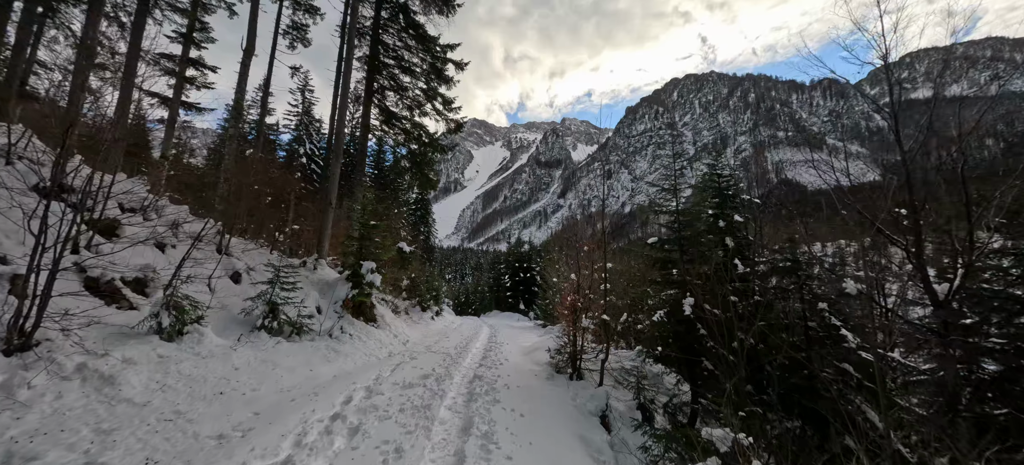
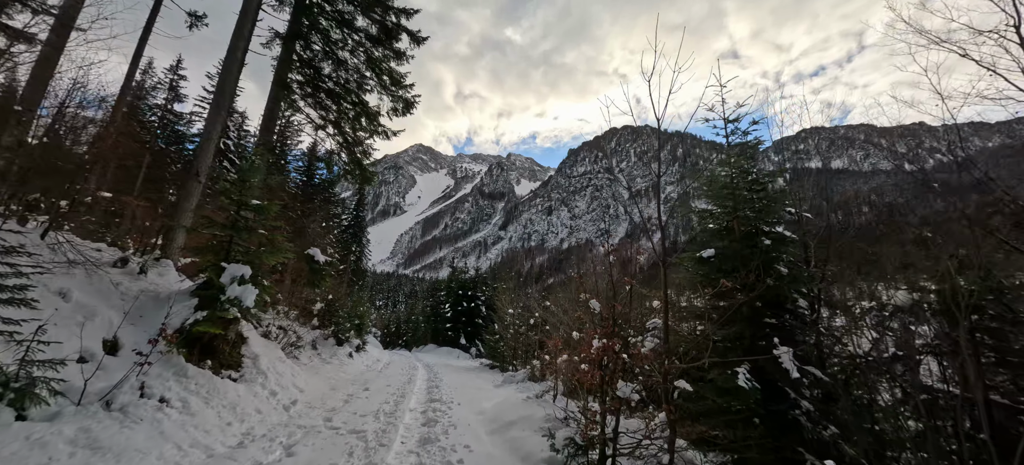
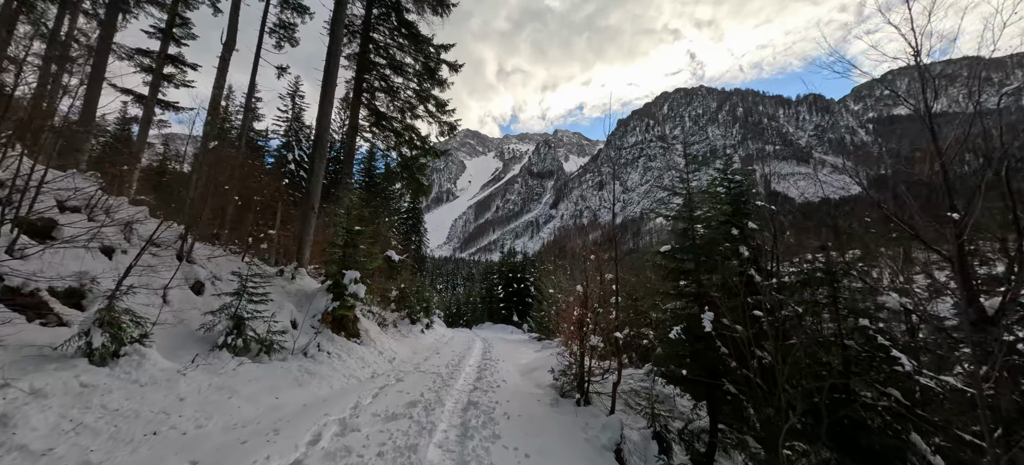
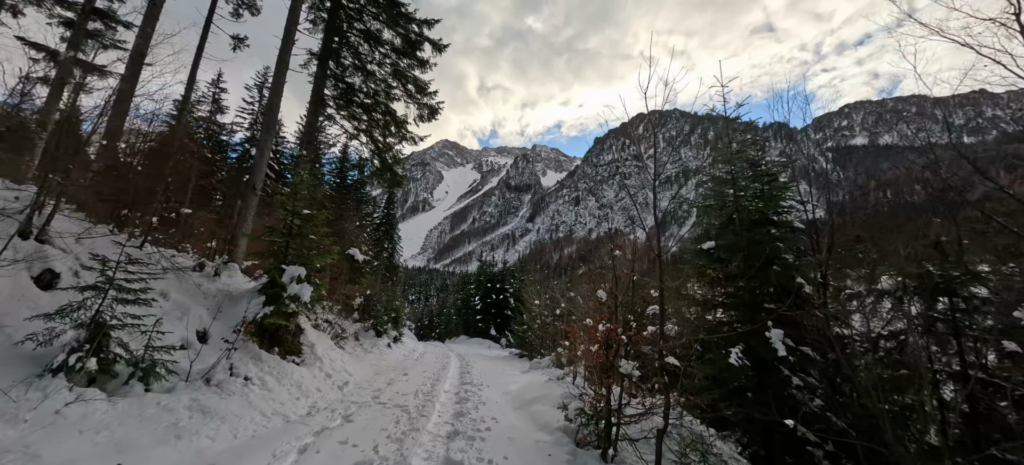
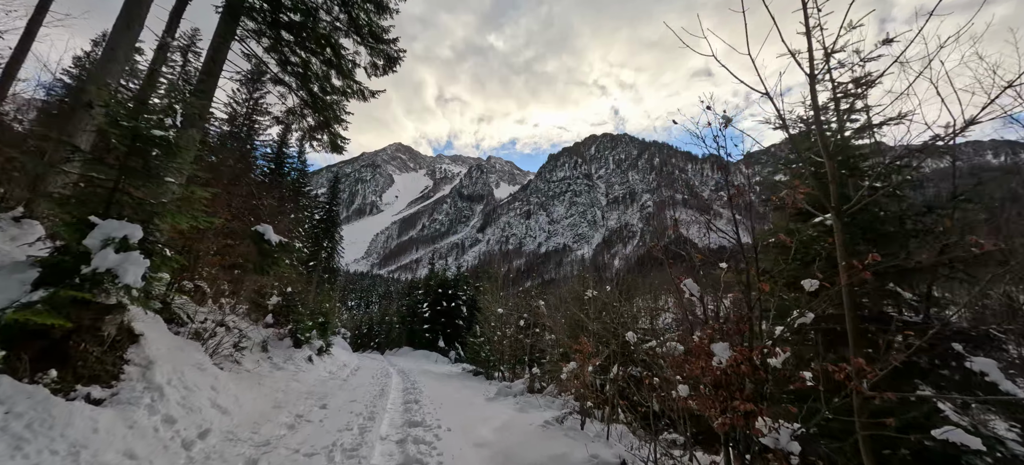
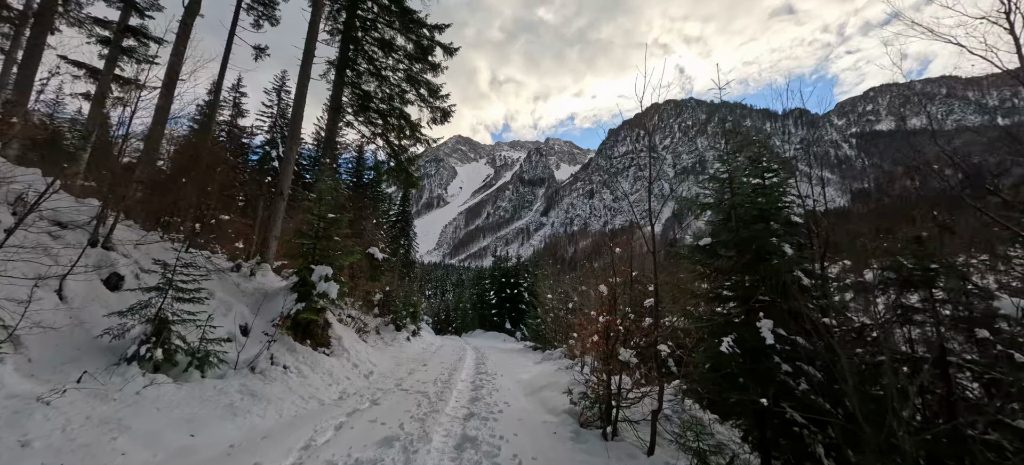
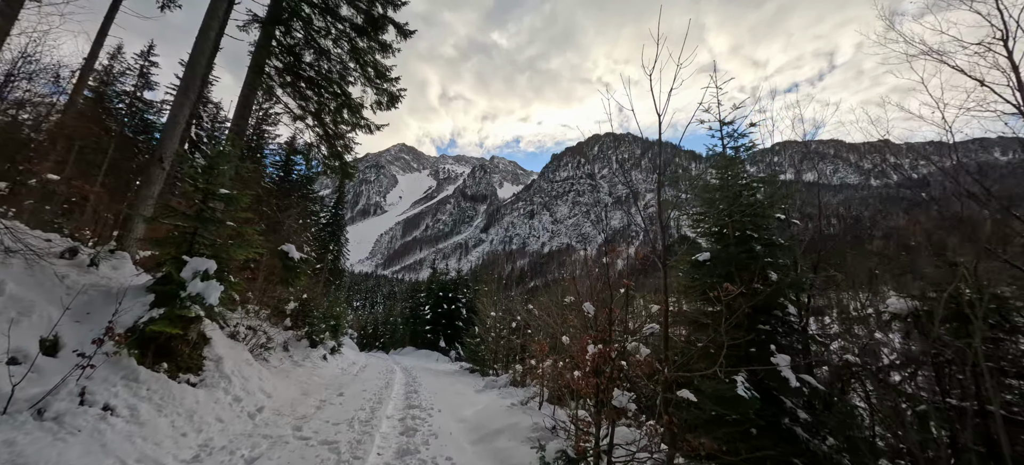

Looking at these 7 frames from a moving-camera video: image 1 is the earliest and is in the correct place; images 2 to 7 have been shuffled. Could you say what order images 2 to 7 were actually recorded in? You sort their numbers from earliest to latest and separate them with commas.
3, 6, 4, 2, 7, 5
